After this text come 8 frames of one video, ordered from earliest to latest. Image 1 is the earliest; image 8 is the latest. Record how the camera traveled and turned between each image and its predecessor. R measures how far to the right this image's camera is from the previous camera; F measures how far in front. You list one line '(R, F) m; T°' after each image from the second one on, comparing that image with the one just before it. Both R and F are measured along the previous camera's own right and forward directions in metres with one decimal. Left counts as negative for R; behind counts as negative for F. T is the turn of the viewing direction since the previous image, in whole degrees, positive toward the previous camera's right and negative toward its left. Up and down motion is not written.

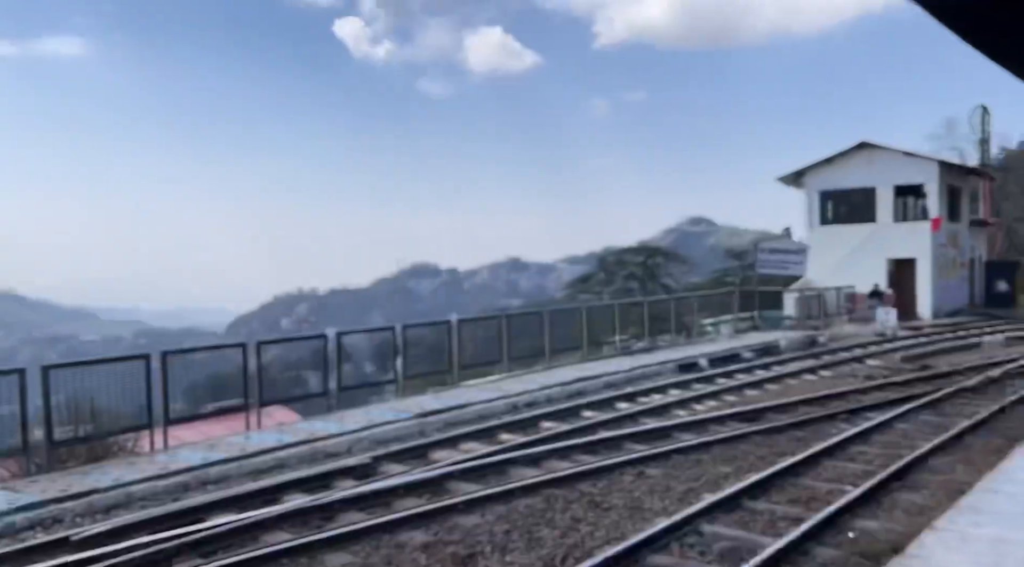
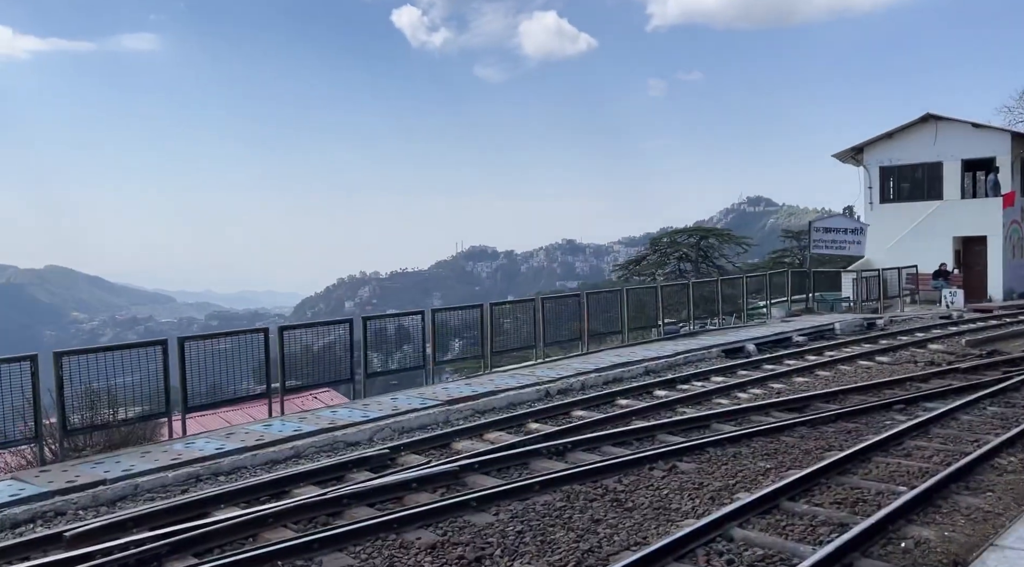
(+0.3, +0.5) m; -4°
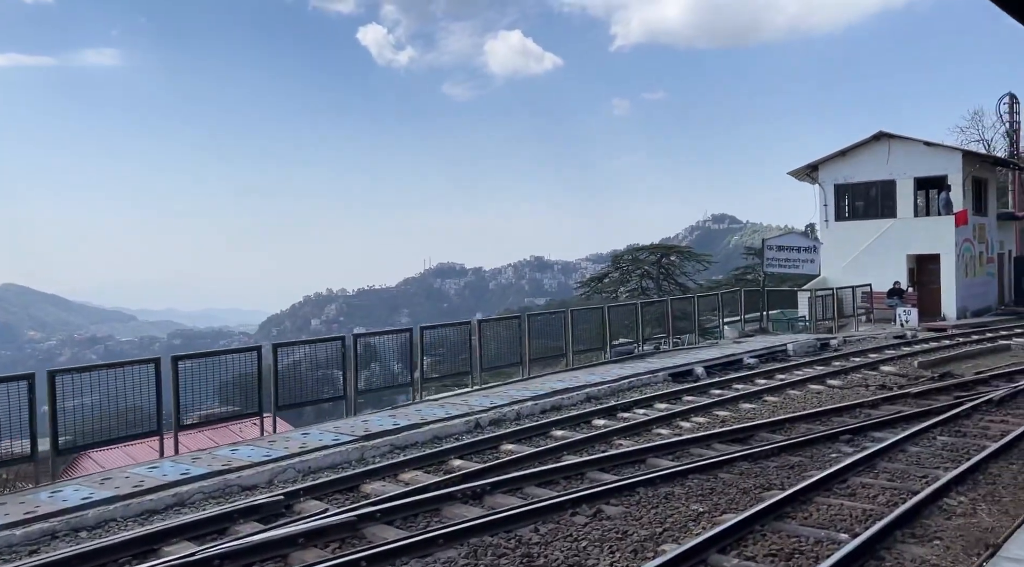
(+0.4, +0.6) m; +2°
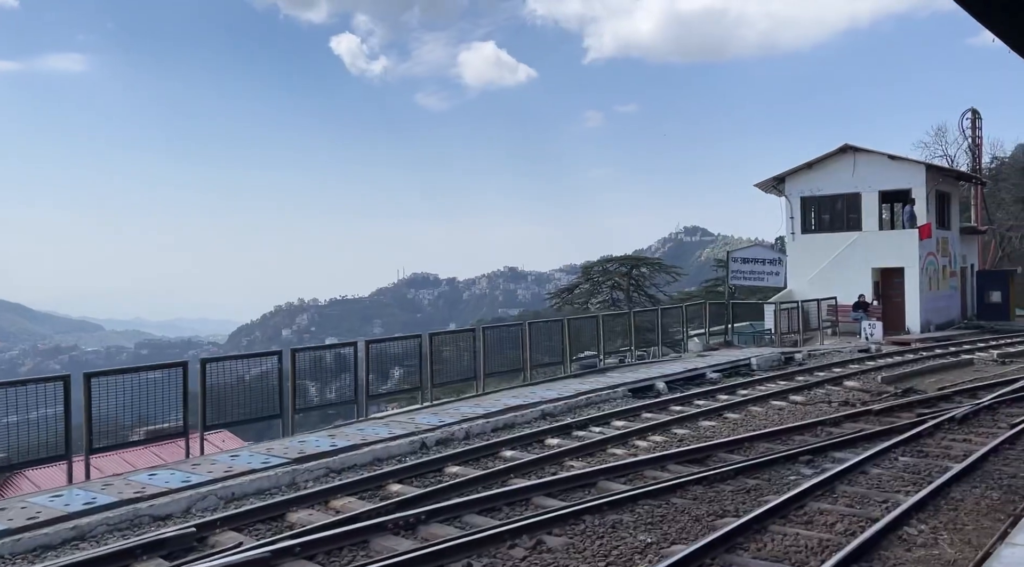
(+0.2, +0.4) m; +2°
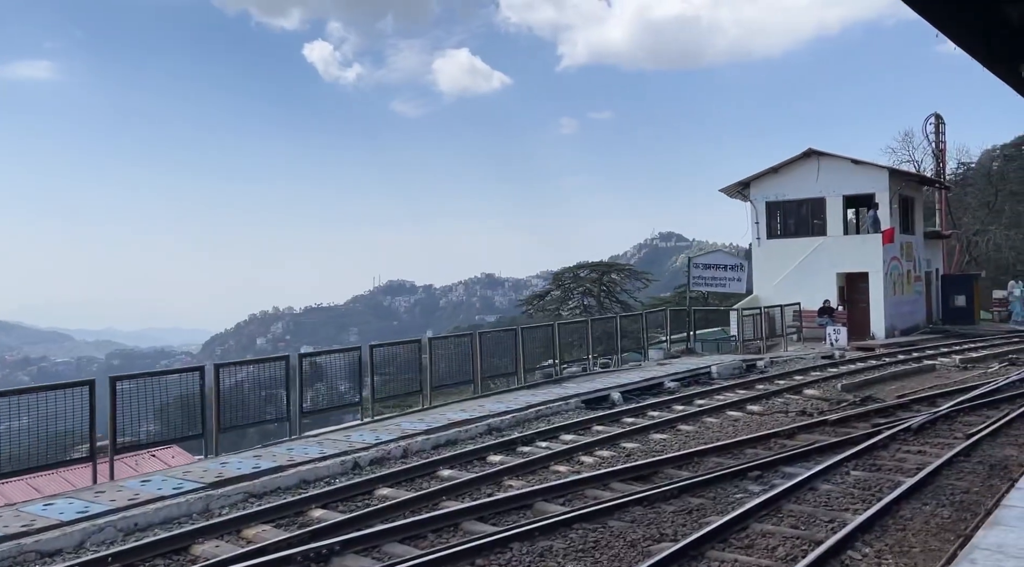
(+0.4, +0.4) m; +2°
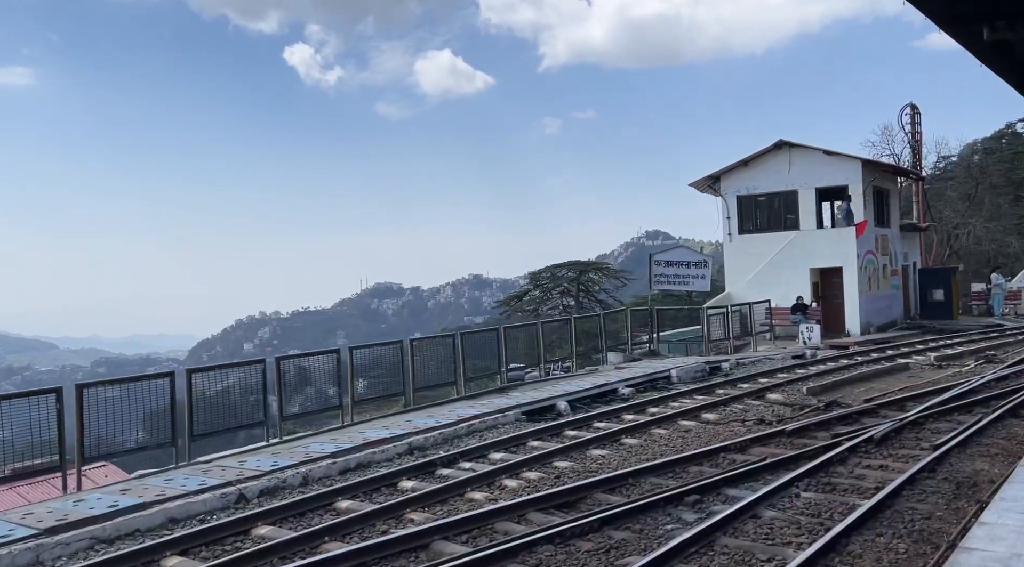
(+0.7, +1.0) m; +1°
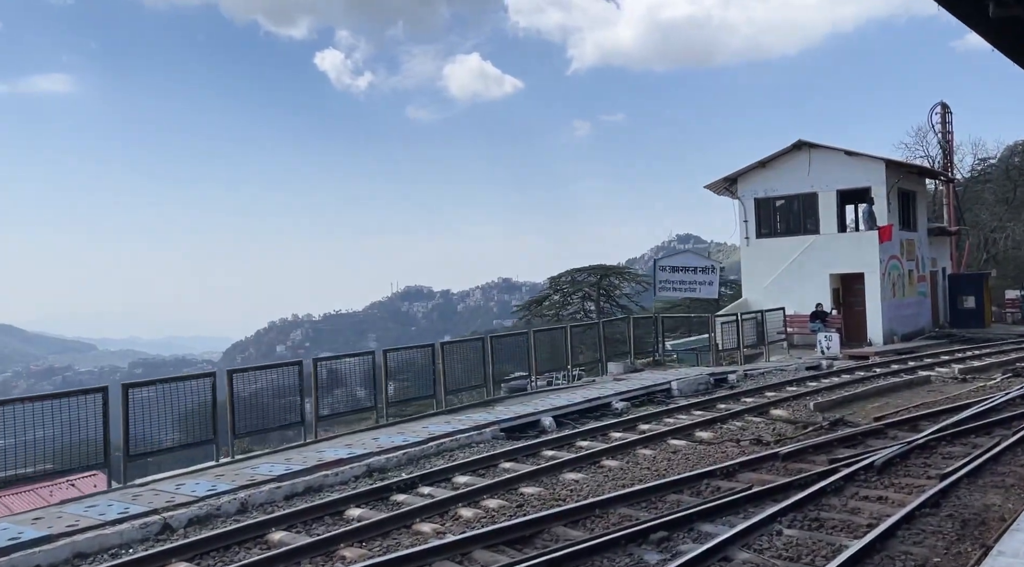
(+0.6, +0.8) m; -2°
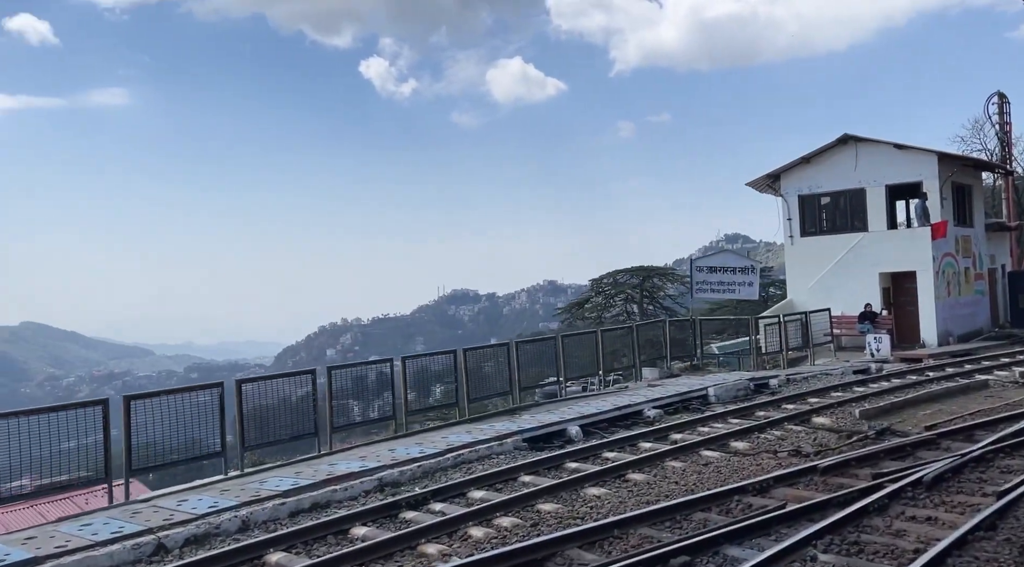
(+0.3, +0.5) m; -3°
